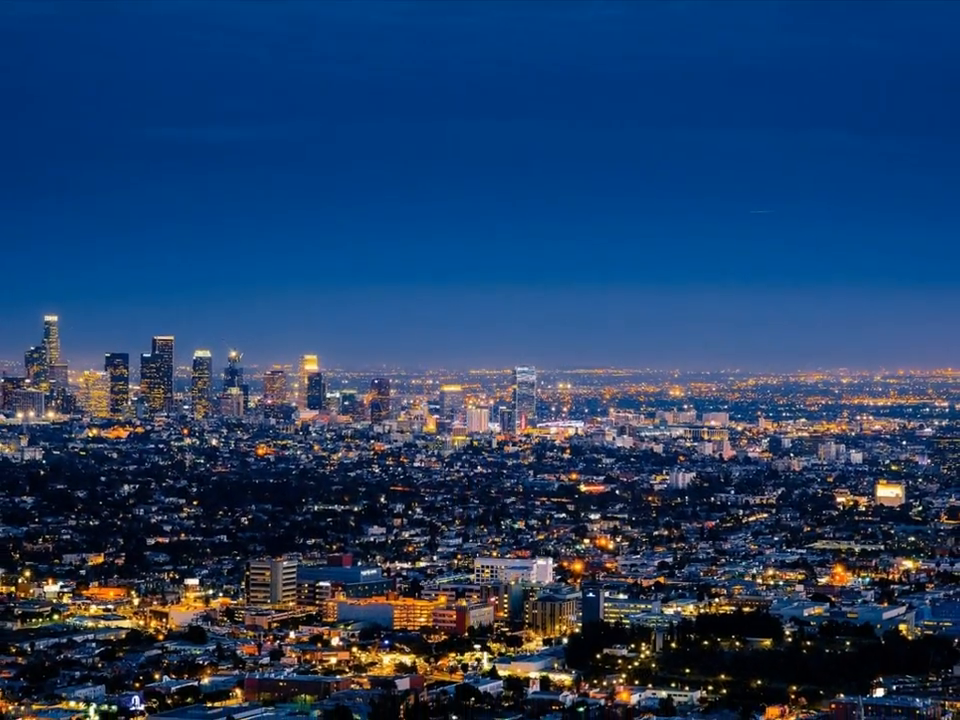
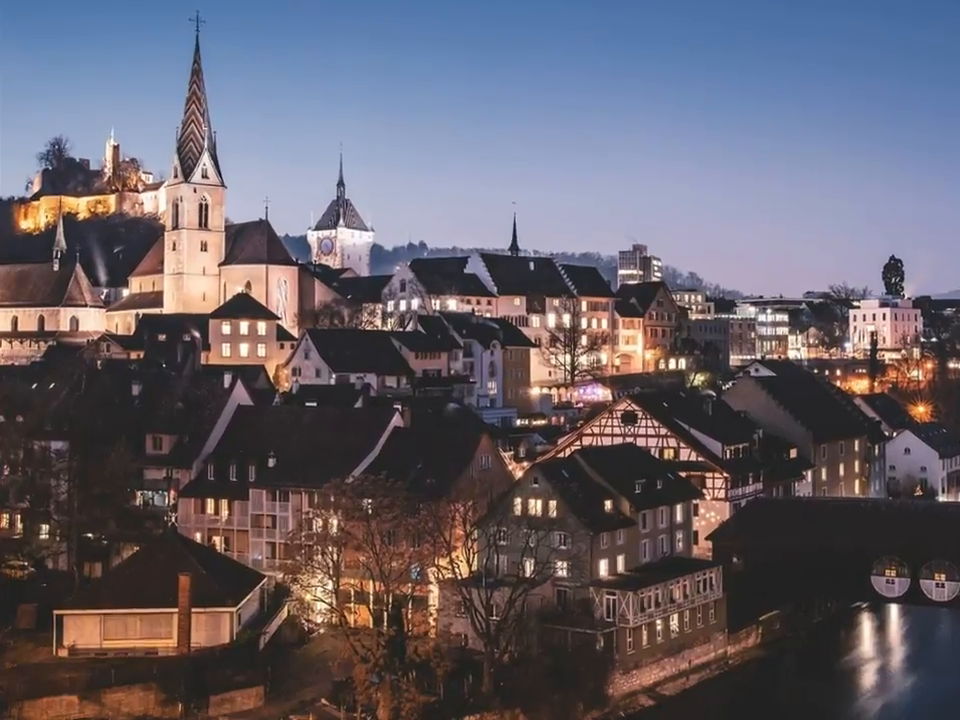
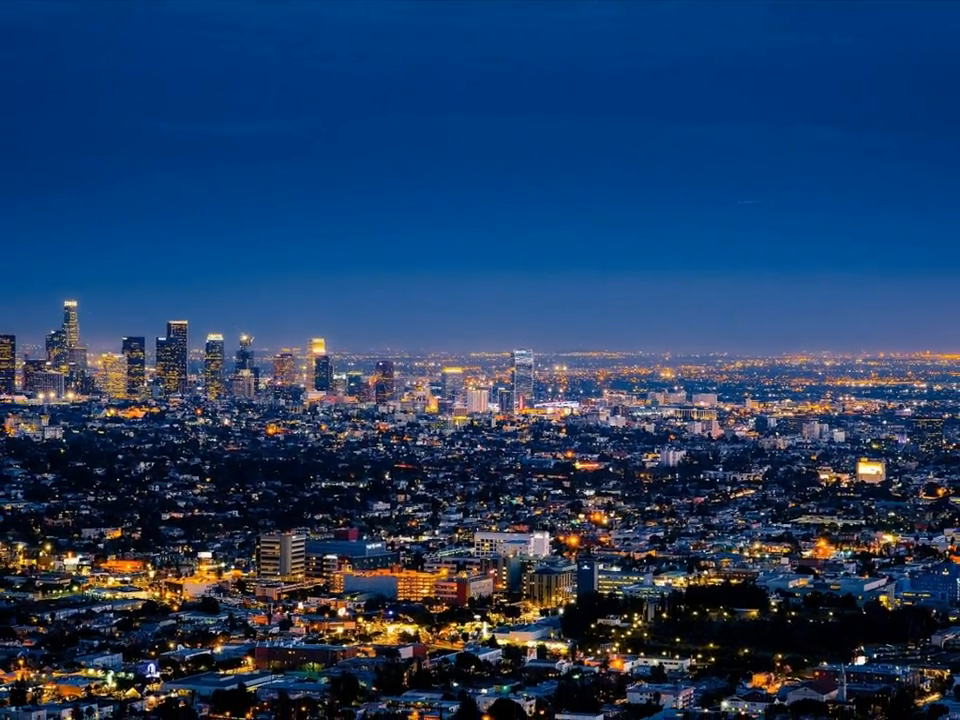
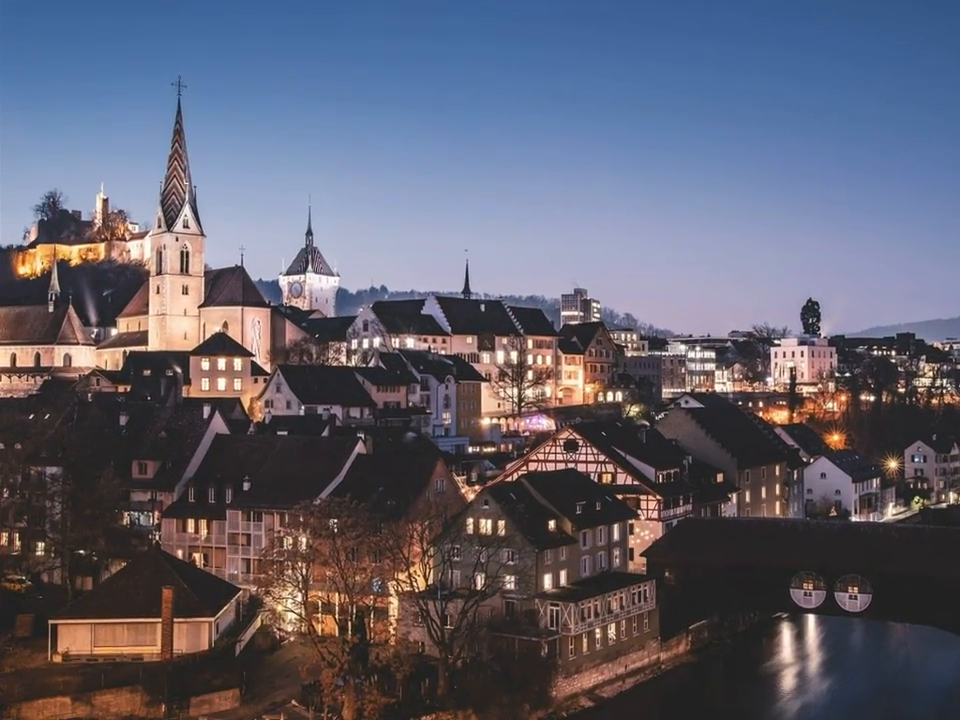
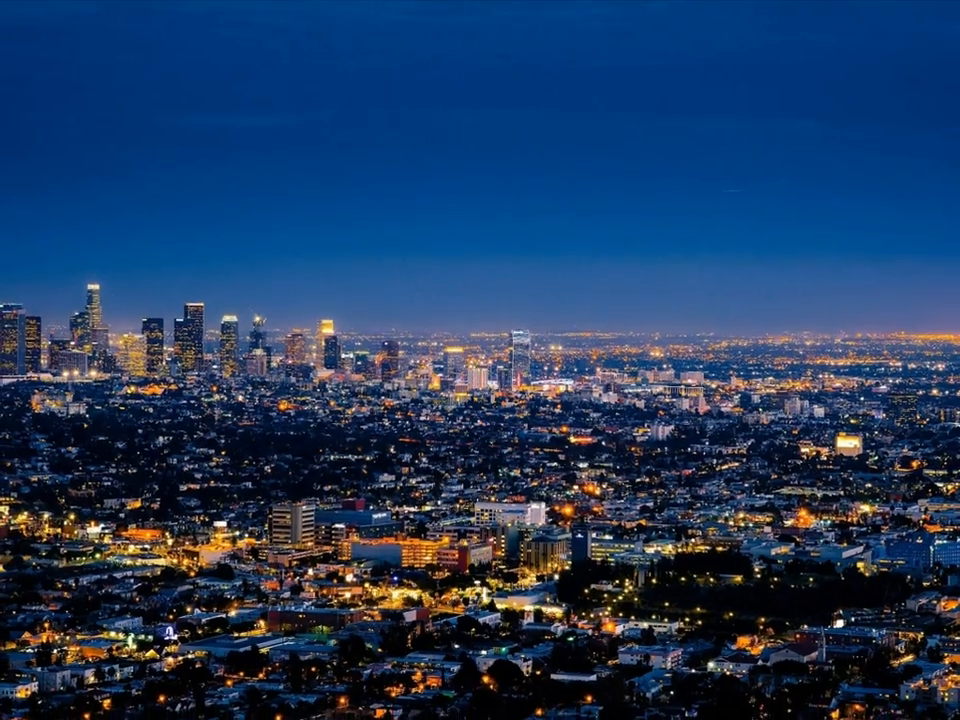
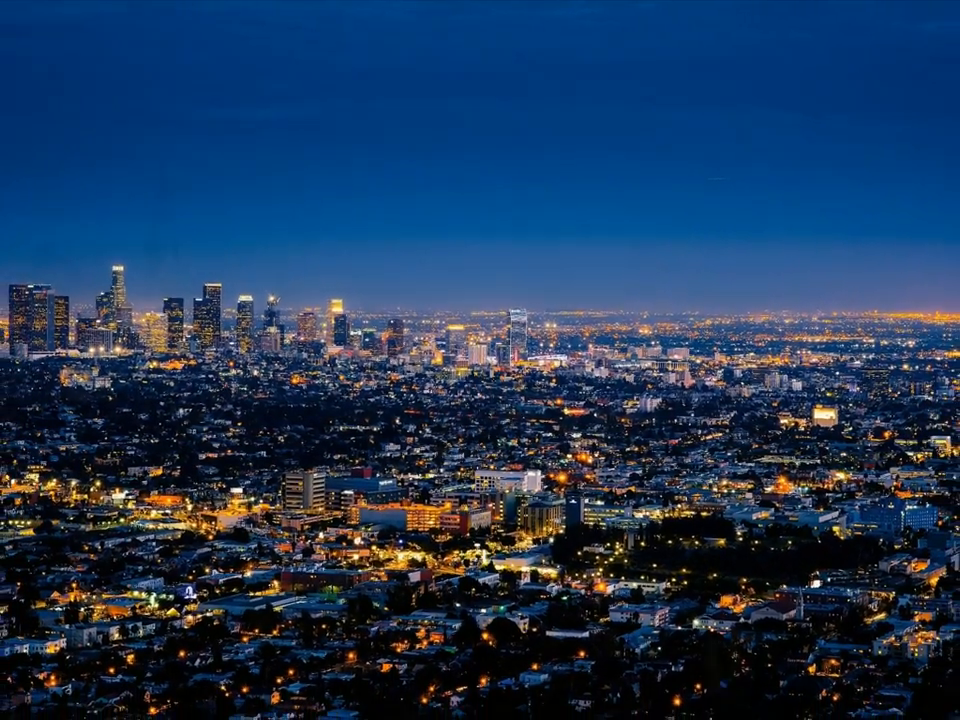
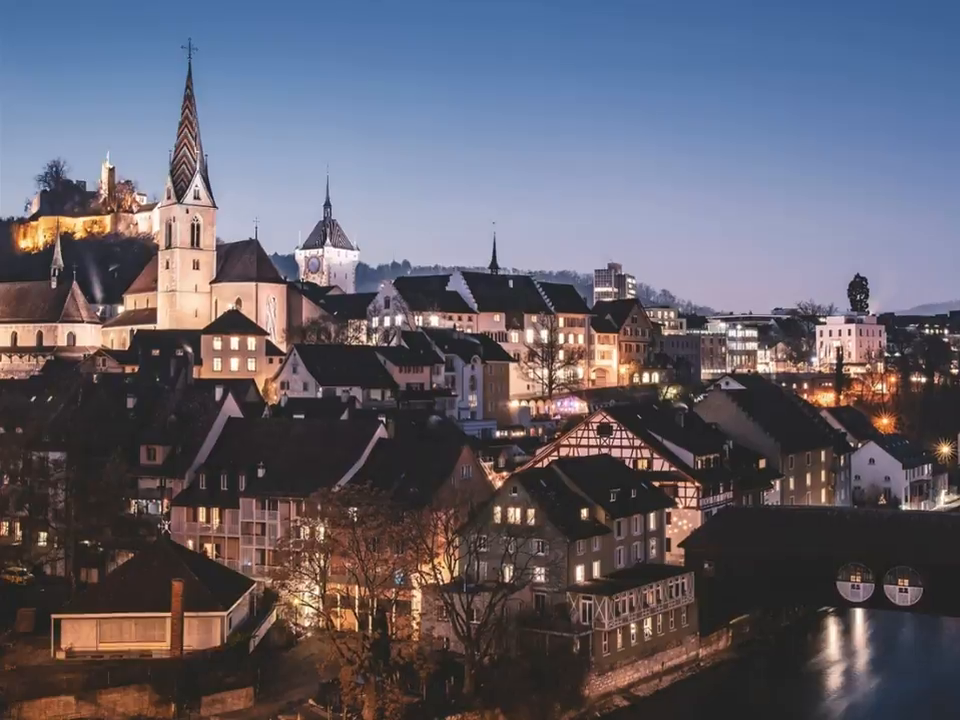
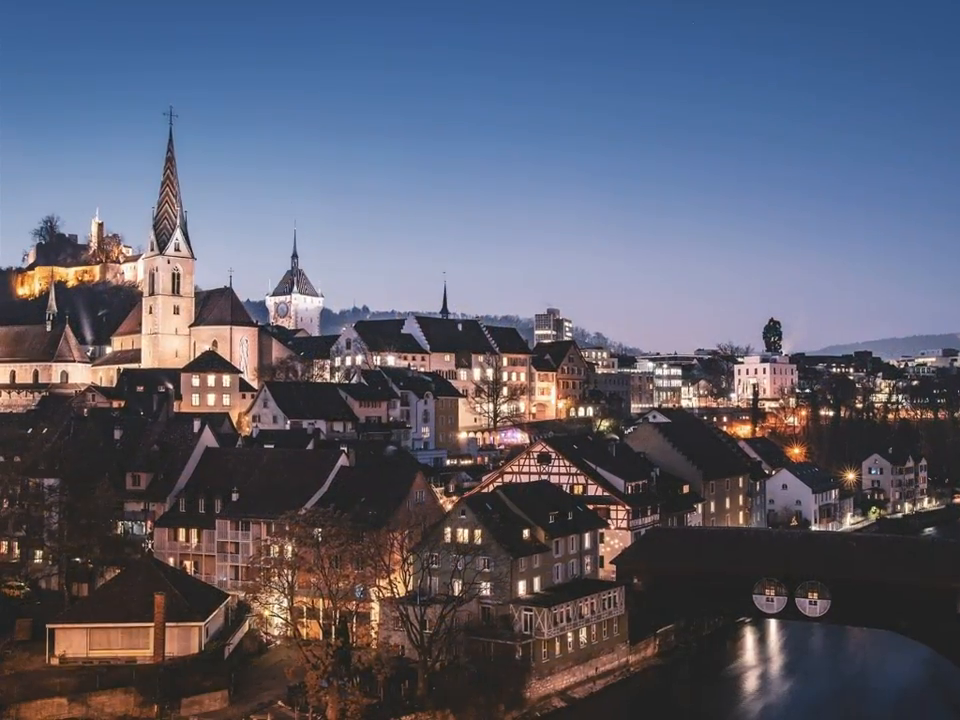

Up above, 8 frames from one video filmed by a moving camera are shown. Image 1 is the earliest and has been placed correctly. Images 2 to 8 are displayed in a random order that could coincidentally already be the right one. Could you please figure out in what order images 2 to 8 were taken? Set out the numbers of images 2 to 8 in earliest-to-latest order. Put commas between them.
3, 5, 6, 8, 4, 7, 2
